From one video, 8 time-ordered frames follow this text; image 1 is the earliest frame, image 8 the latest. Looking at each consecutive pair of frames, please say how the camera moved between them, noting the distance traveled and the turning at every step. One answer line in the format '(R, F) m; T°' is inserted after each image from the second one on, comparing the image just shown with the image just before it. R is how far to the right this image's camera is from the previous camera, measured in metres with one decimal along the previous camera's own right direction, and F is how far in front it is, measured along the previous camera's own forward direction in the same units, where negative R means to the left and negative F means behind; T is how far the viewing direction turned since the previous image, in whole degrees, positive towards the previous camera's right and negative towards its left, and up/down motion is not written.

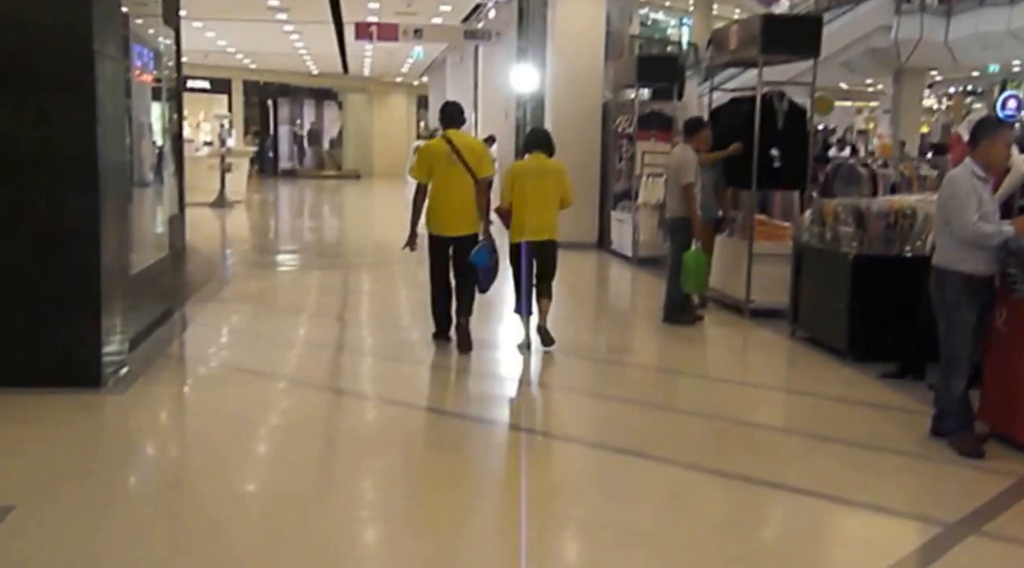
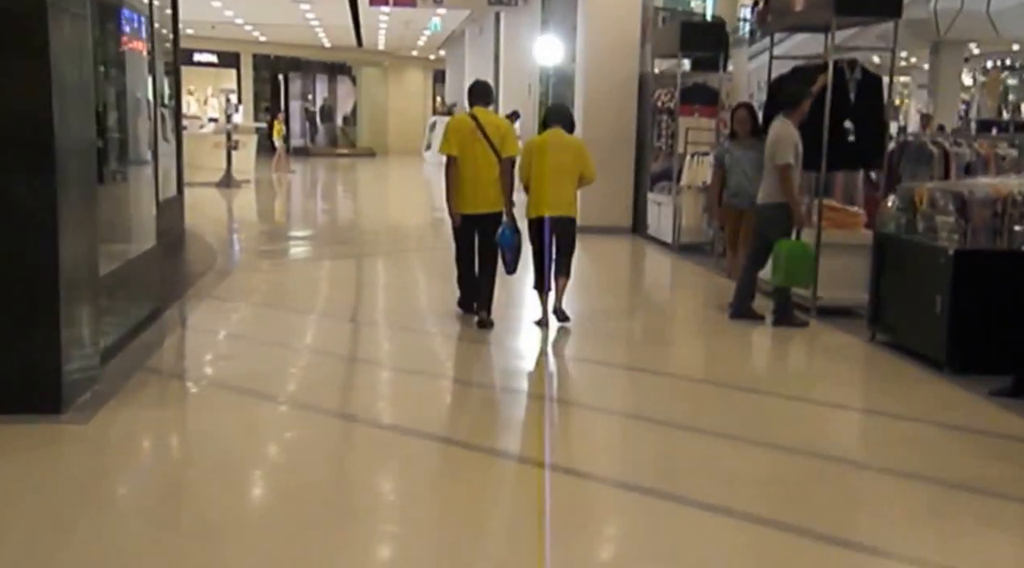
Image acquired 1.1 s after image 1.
(-0.1, +0.8) m; -1°
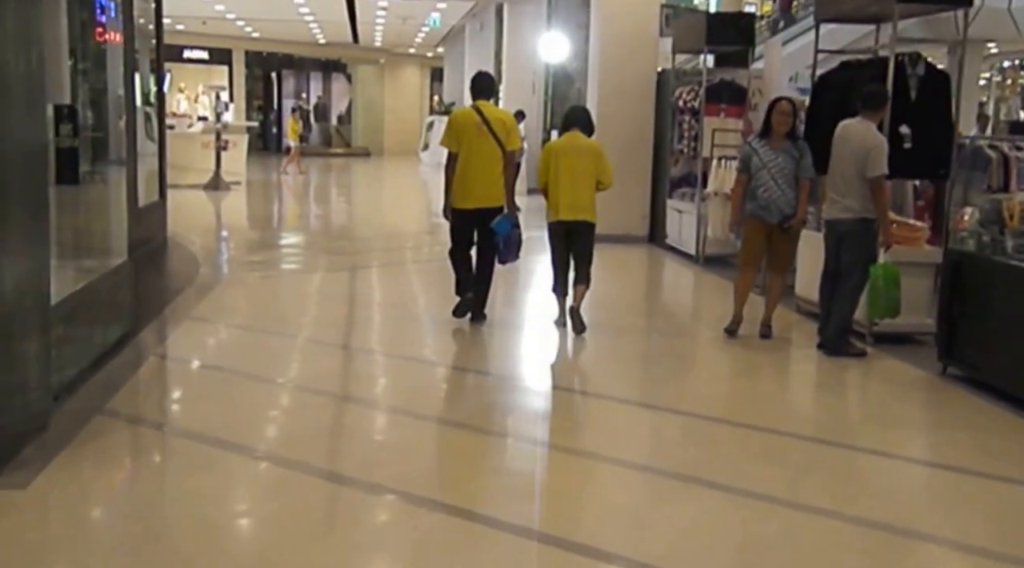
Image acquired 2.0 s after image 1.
(-0.1, +0.7) m; 0°
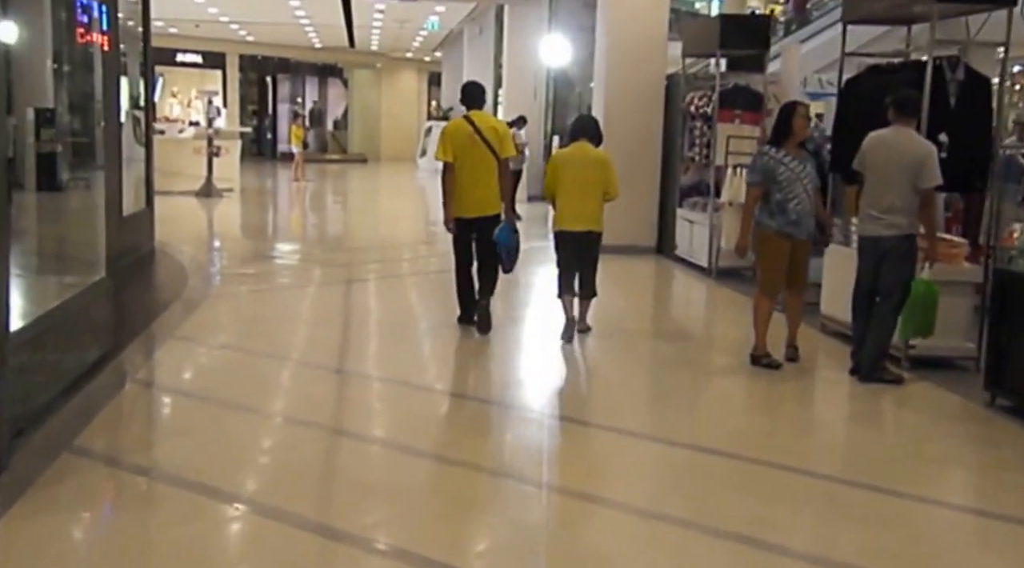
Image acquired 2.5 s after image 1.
(-0.1, +0.4) m; 0°
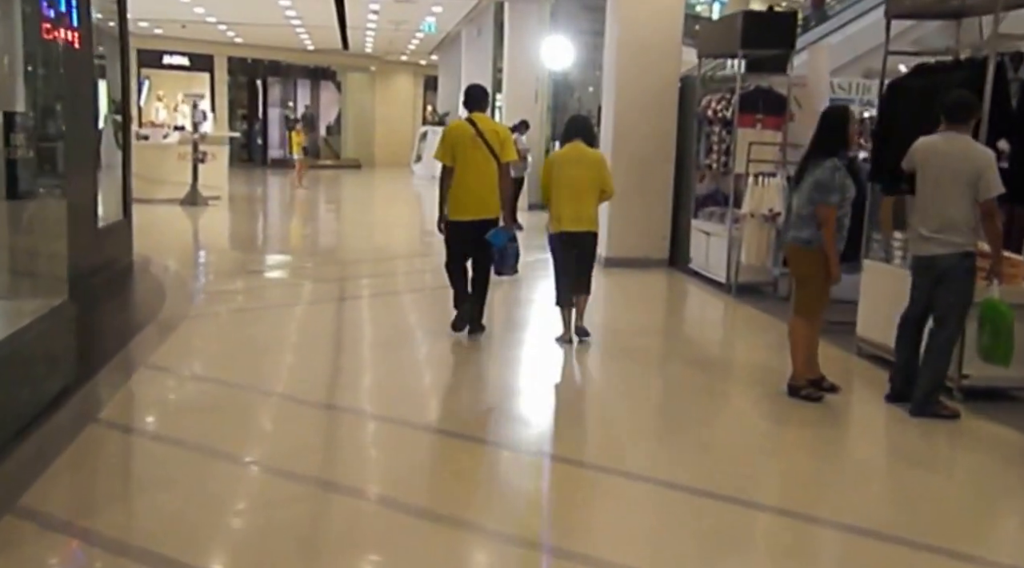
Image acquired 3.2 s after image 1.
(-0.1, +0.5) m; 0°
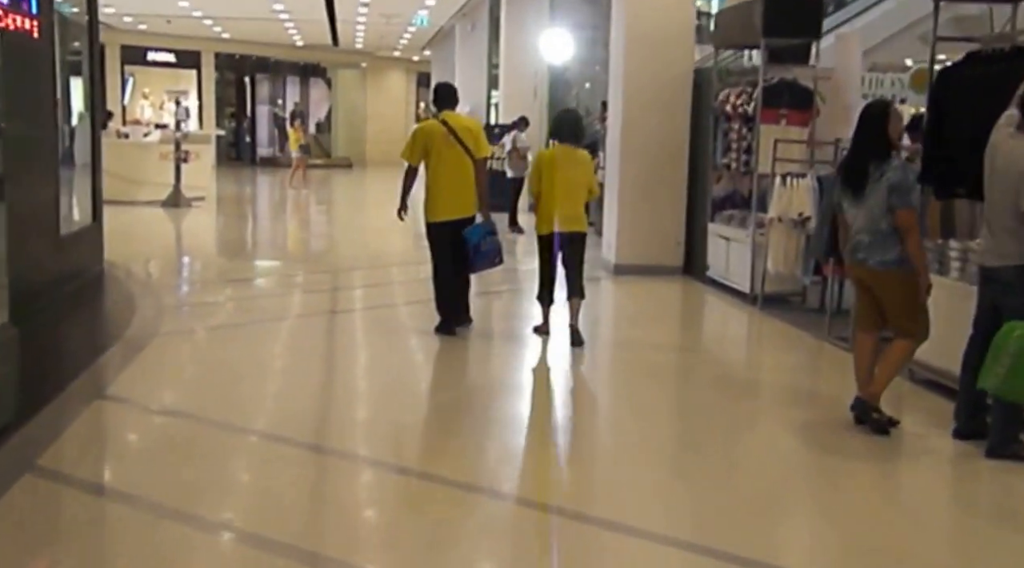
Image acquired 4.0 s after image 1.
(-0.1, +0.6) m; 0°
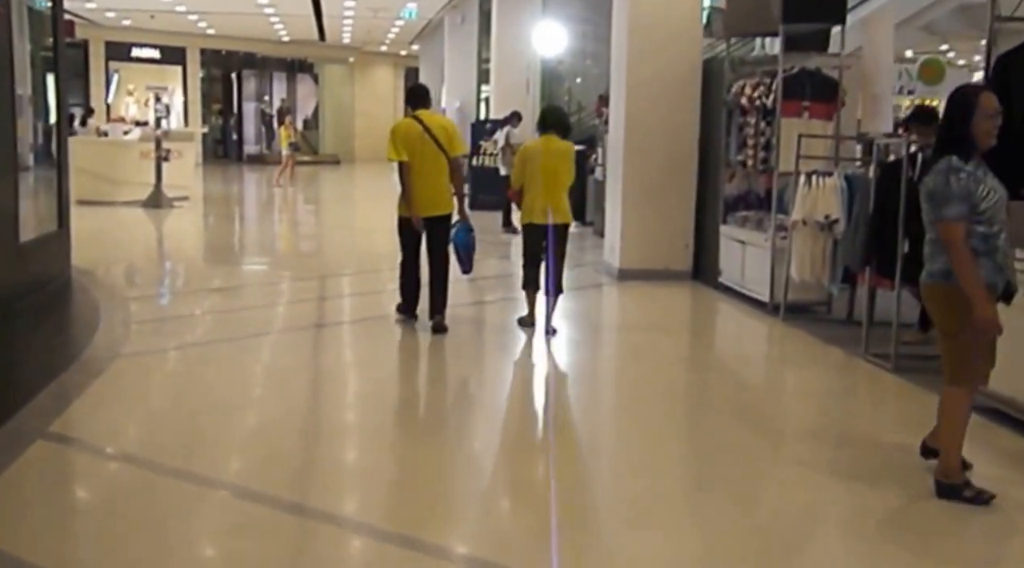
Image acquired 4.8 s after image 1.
(0.0, +0.6) m; 0°
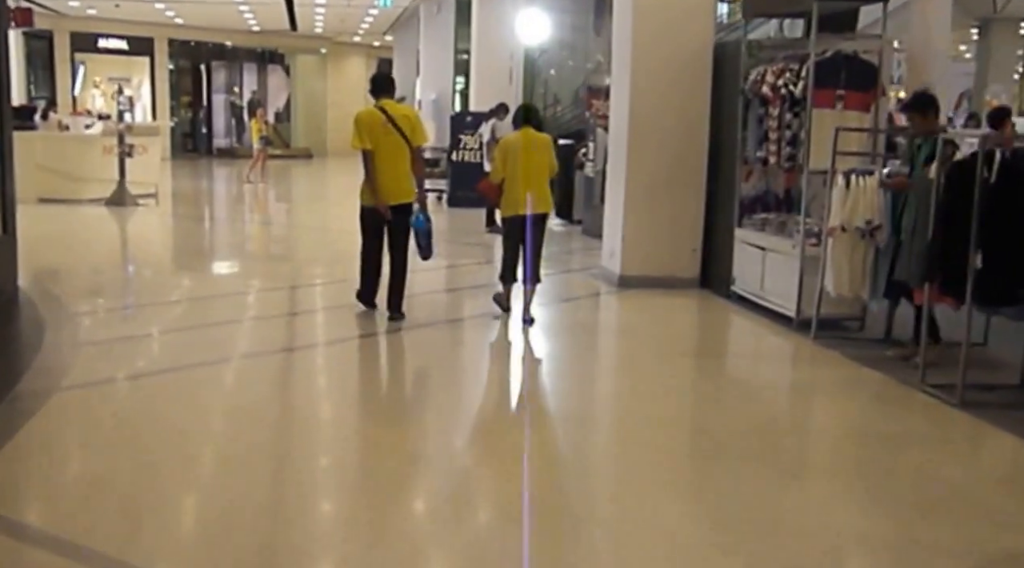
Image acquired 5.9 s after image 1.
(-0.1, +0.7) m; +1°
